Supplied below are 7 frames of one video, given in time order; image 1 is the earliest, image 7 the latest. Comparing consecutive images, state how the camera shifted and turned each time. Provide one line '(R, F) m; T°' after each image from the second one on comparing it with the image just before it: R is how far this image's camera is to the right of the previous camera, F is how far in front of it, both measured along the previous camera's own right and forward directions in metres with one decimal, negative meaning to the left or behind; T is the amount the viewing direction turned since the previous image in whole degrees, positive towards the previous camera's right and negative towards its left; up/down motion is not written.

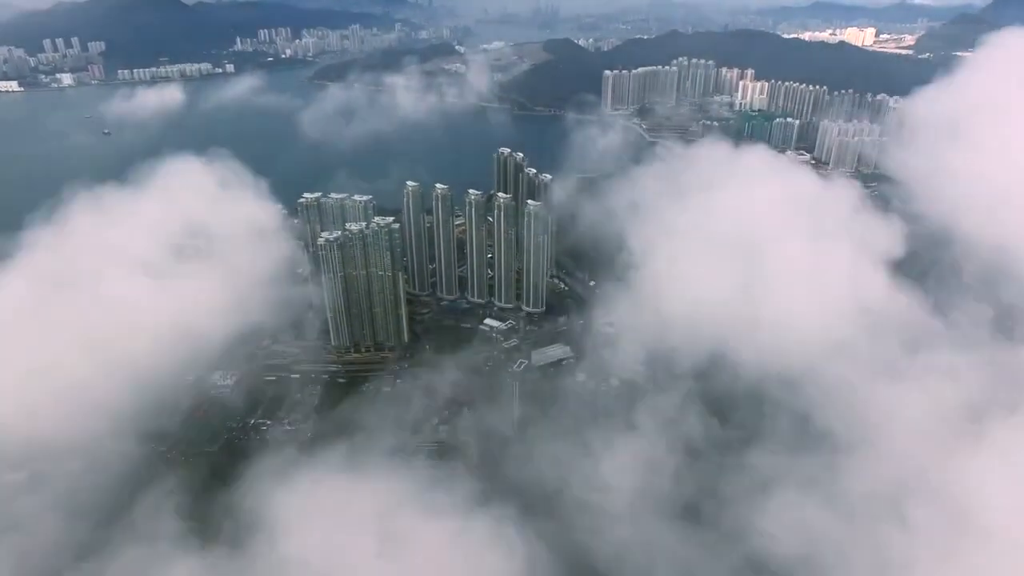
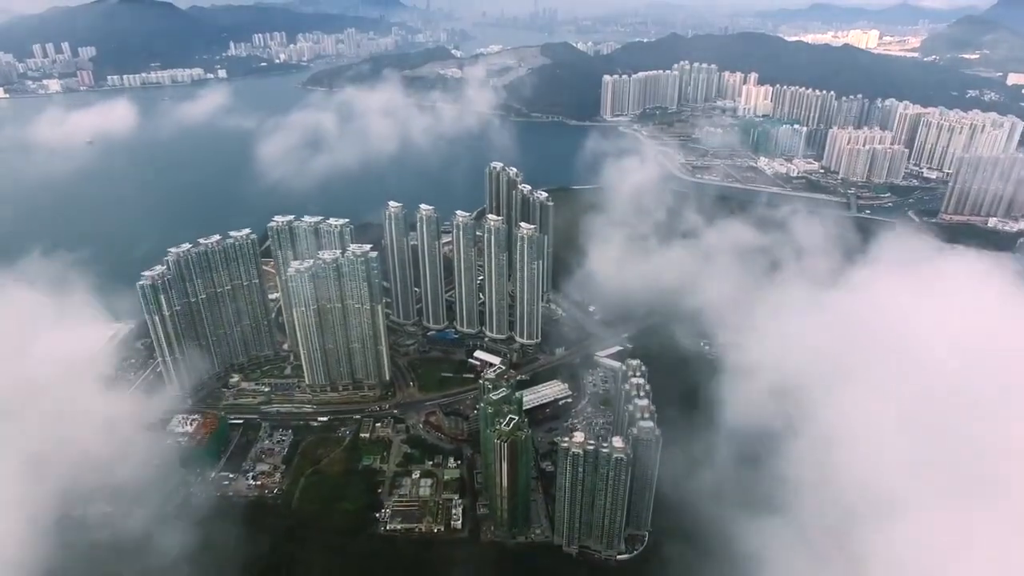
(+0.3, +2.0) m; 0°
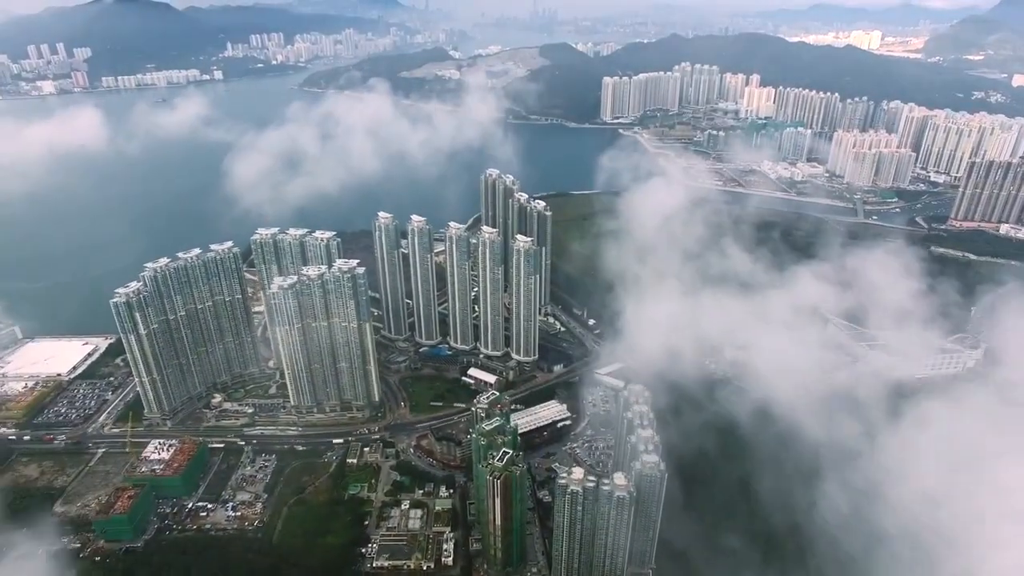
(+0.1, +1.0) m; 0°
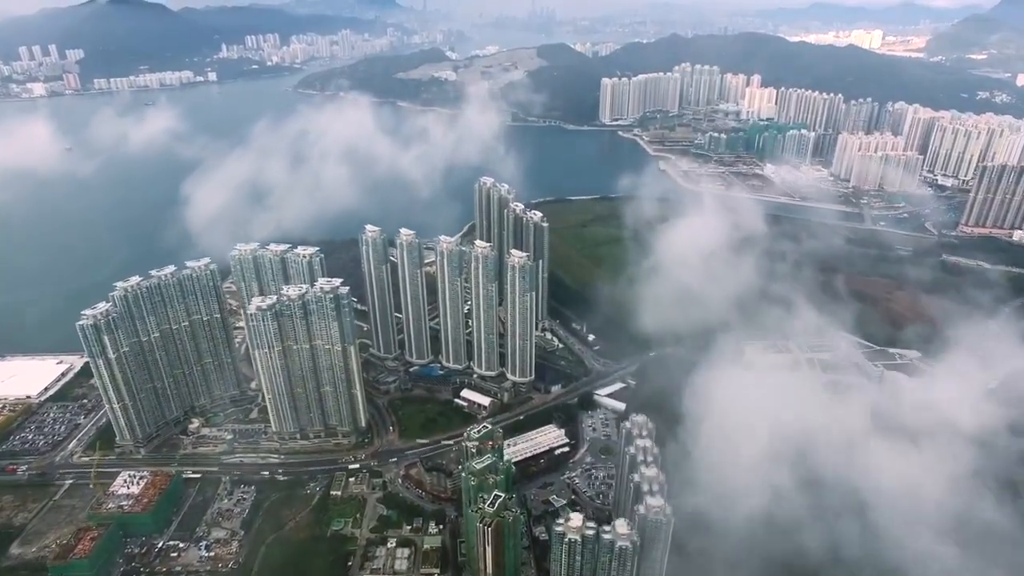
(+0.1, +1.1) m; 0°
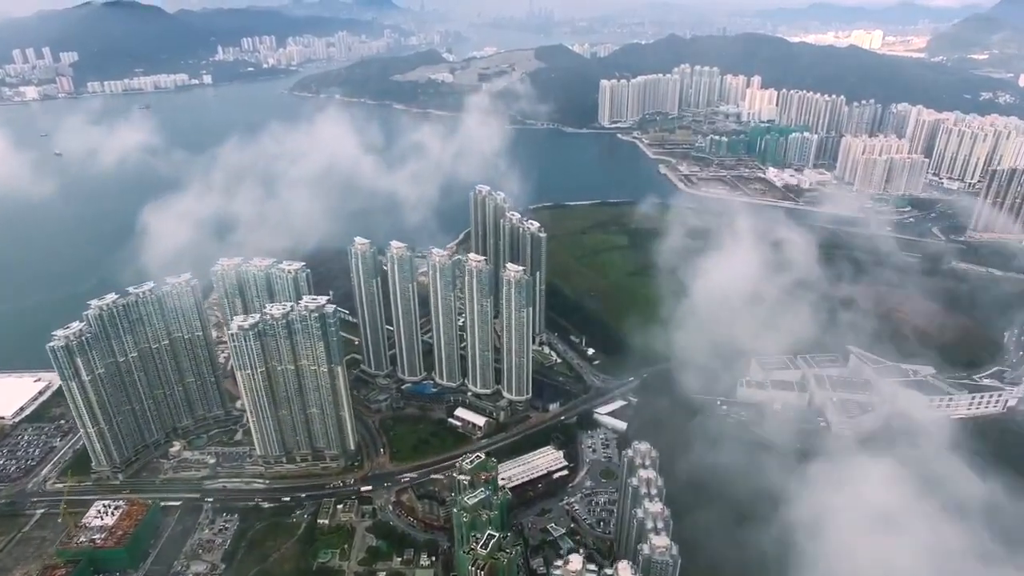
(+0.1, +0.9) m; 0°
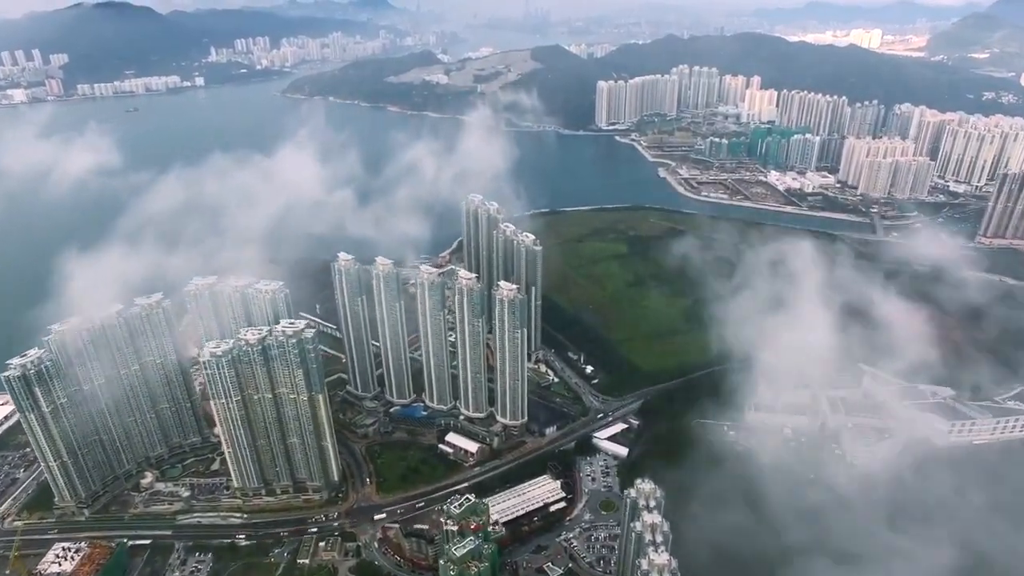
(+0.1, +1.1) m; 0°
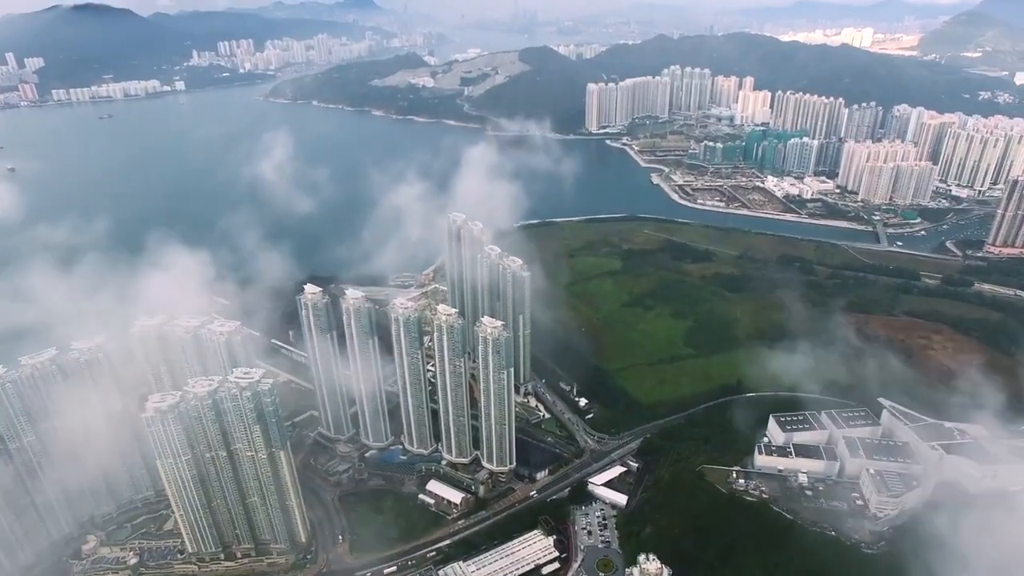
(+0.2, +1.7) m; +1°
